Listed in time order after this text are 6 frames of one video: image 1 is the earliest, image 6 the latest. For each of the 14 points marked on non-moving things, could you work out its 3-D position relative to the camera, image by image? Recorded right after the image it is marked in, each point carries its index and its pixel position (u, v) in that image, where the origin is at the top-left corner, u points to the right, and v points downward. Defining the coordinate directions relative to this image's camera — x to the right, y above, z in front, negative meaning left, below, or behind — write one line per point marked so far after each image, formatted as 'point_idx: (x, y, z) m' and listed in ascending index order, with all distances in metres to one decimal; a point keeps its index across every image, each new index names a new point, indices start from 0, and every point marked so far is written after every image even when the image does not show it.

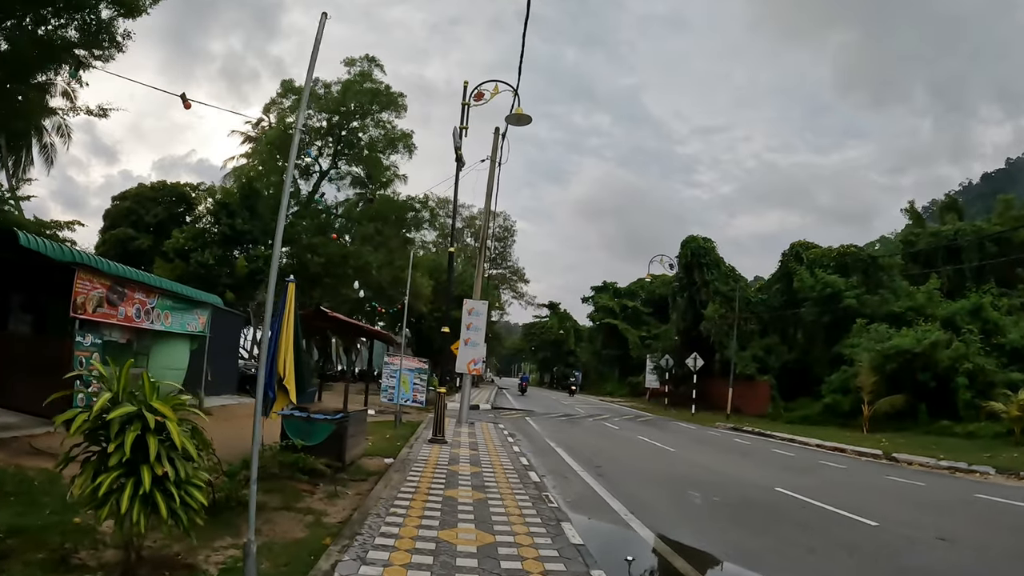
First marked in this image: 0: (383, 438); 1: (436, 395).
0: (-2.5, -2.9, +13.3) m
1: (-1.3, -2.0, +12.7) m
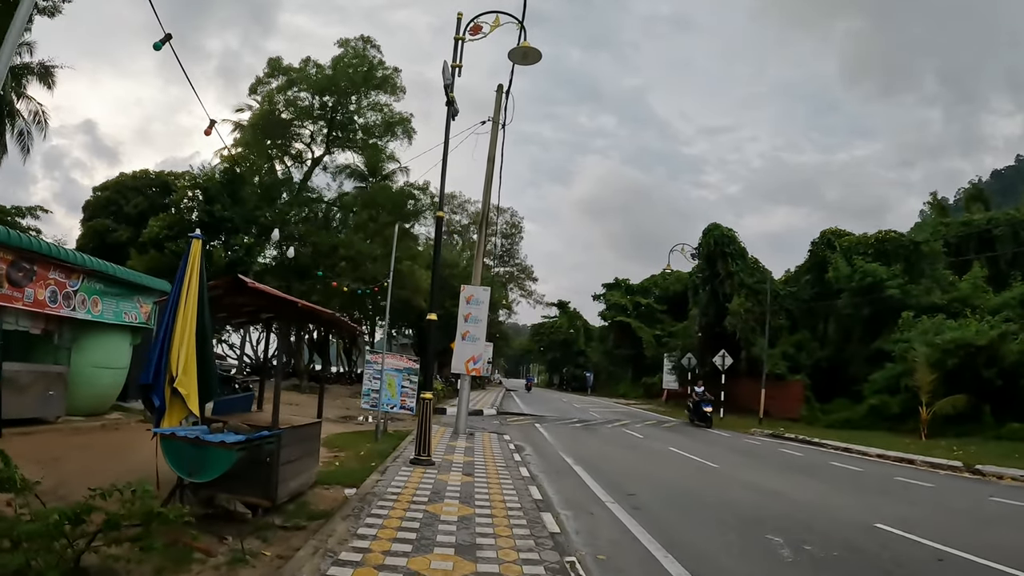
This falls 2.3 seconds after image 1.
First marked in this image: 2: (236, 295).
0: (-2.4, -2.5, +10.3) m
1: (-1.3, -1.6, +9.7) m
2: (-2.8, -0.1, +7.1) m
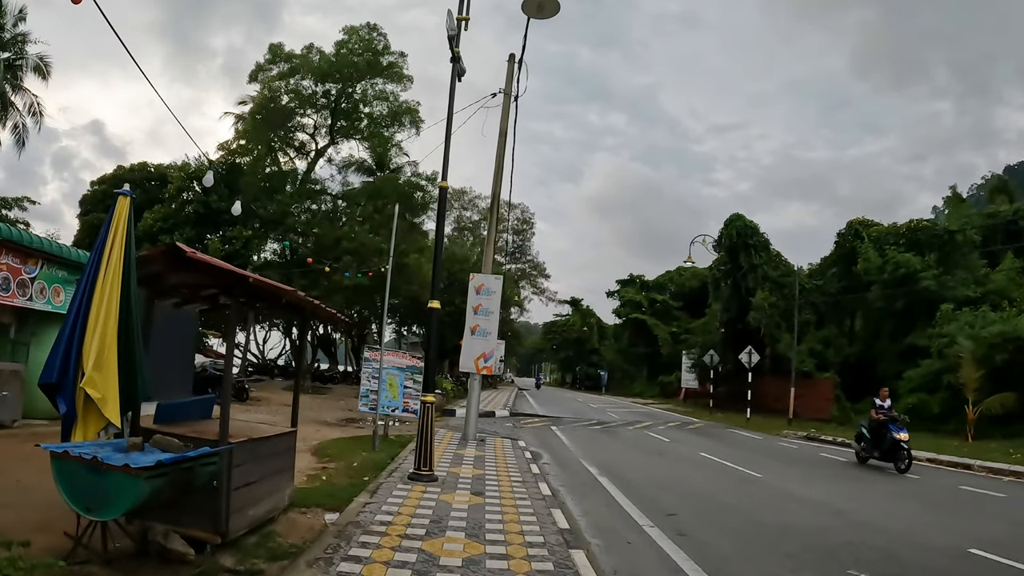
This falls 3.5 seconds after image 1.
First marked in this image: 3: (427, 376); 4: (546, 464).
0: (-2.2, -2.3, +8.8) m
1: (-1.1, -1.4, +8.2) m
2: (-2.6, +0.1, +5.6) m
3: (-1.1, -1.2, +9.2) m
4: (+0.5, -2.9, +11.6) m
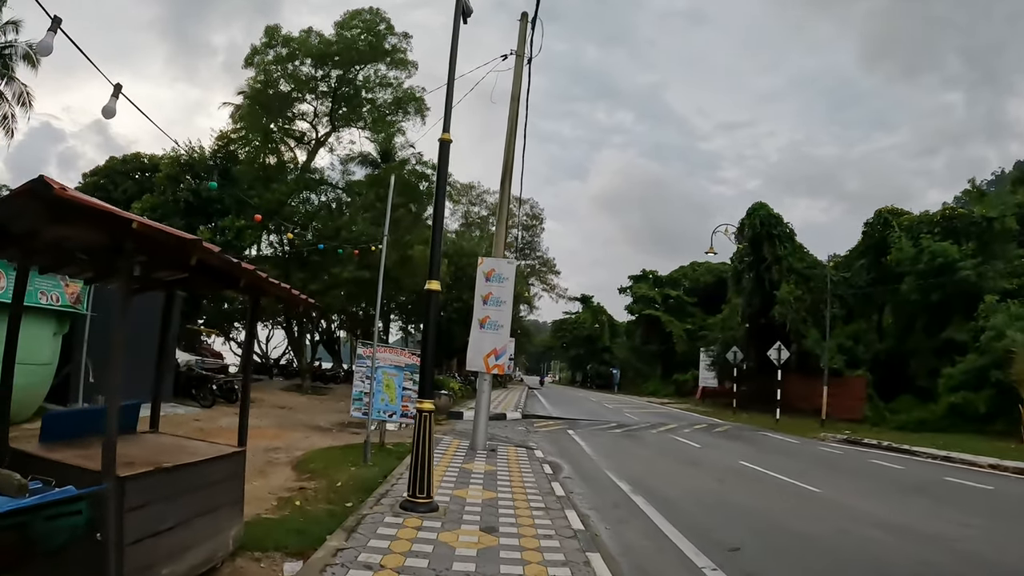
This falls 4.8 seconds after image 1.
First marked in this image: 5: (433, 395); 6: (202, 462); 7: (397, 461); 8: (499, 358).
0: (-2.0, -2.1, +7.2) m
1: (-0.9, -1.2, +6.5) m
2: (-2.5, +0.3, +4.0) m
3: (-0.9, -0.9, +7.5) m
4: (+0.8, -2.7, +9.9) m
5: (-0.7, -1.0, +6.6) m
6: (-2.0, -1.1, +4.4) m
7: (-1.6, -2.4, +9.6) m
8: (-0.2, -1.3, +12.9) m
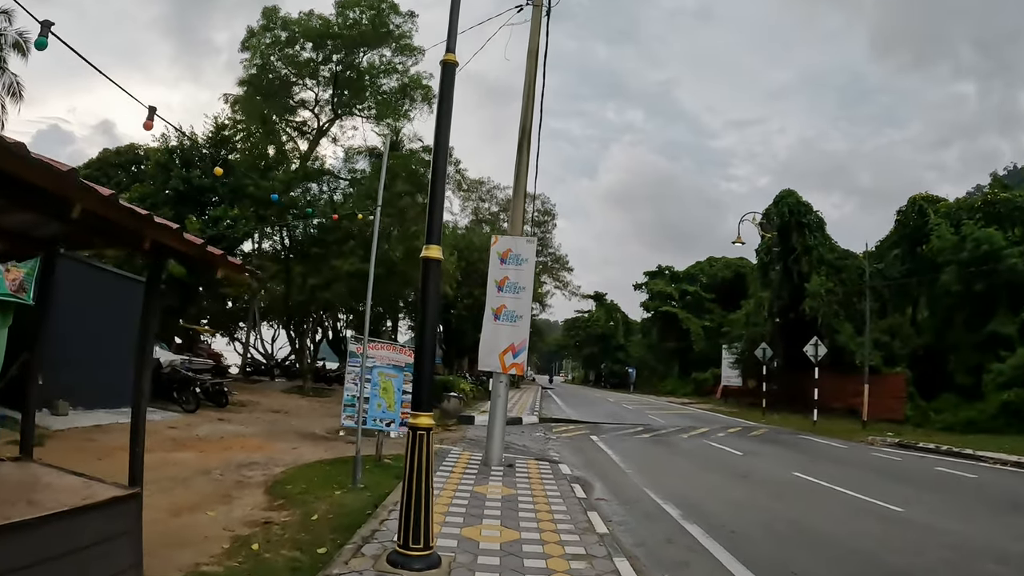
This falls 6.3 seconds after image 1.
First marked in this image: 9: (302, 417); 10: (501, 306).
0: (-1.7, -1.9, +5.5) m
1: (-0.7, -1.0, +4.7) m
2: (-2.4, +0.5, +2.3) m
3: (-0.7, -0.7, +5.8) m
4: (+1.0, -2.5, +8.2) m
5: (-0.5, -0.8, +4.9) m
6: (-1.8, -0.9, +2.7) m
7: (-1.3, -2.2, +7.9) m
8: (+0.1, -1.1, +11.1) m
9: (-5.0, -3.1, +16.8) m
10: (-0.2, -0.3, +11.1) m
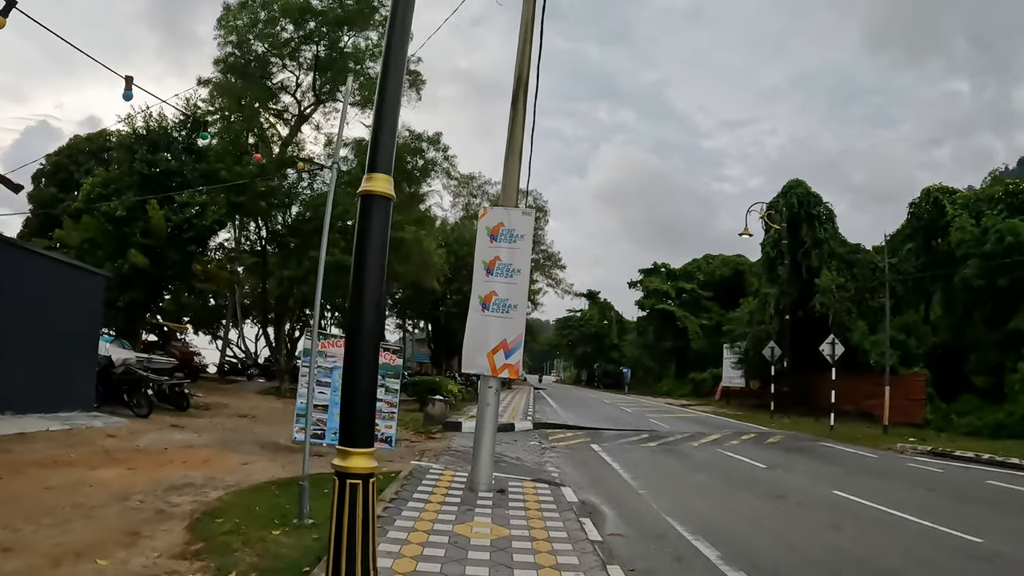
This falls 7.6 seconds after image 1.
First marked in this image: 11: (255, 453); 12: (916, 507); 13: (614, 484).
0: (-1.8, -1.7, +3.8) m
1: (-0.7, -0.8, +3.1) m
2: (-2.3, +0.7, +0.5) m
3: (-0.7, -0.5, +4.1) m
4: (+1.0, -2.3, +6.5) m
5: (-0.6, -0.6, +3.2) m
6: (-1.8, -0.7, +1.0) m
7: (-1.4, -2.0, +6.2) m
8: (0.0, -0.9, +9.4) m
9: (-5.1, -2.9, +15.1) m
10: (-0.3, -0.1, +9.4) m
11: (-3.8, -2.4, +10.3) m
12: (+5.3, -2.9, +9.3) m
13: (+1.4, -2.6, +9.5) m
